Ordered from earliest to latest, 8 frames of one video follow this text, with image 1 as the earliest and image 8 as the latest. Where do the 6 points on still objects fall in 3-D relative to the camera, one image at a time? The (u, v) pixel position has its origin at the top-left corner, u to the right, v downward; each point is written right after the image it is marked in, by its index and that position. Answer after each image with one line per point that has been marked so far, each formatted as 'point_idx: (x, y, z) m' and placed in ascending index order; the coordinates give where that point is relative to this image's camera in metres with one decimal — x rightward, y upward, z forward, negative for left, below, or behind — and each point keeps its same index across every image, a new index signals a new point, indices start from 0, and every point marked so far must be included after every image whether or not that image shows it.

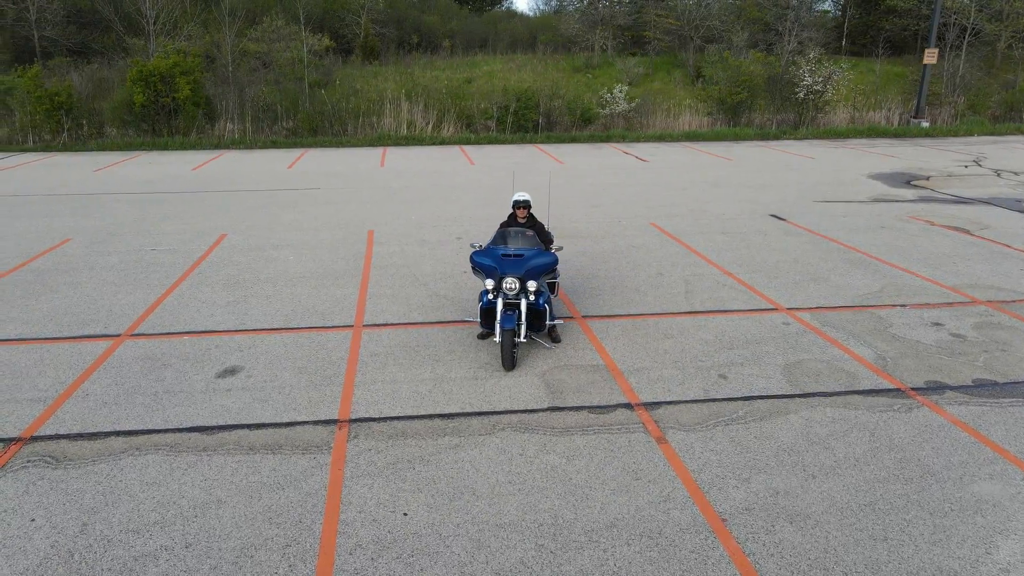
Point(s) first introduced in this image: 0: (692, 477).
0: (+1.1, -1.1, +4.5) m
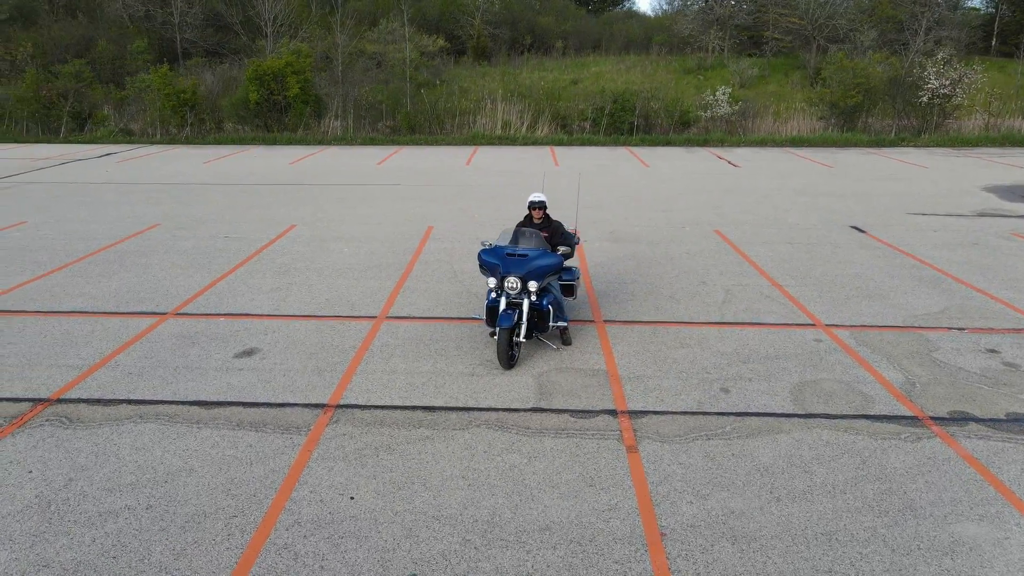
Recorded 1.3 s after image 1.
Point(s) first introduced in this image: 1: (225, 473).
0: (+0.8, -1.2, +4.4) m
1: (-1.8, -1.1, +4.5) m
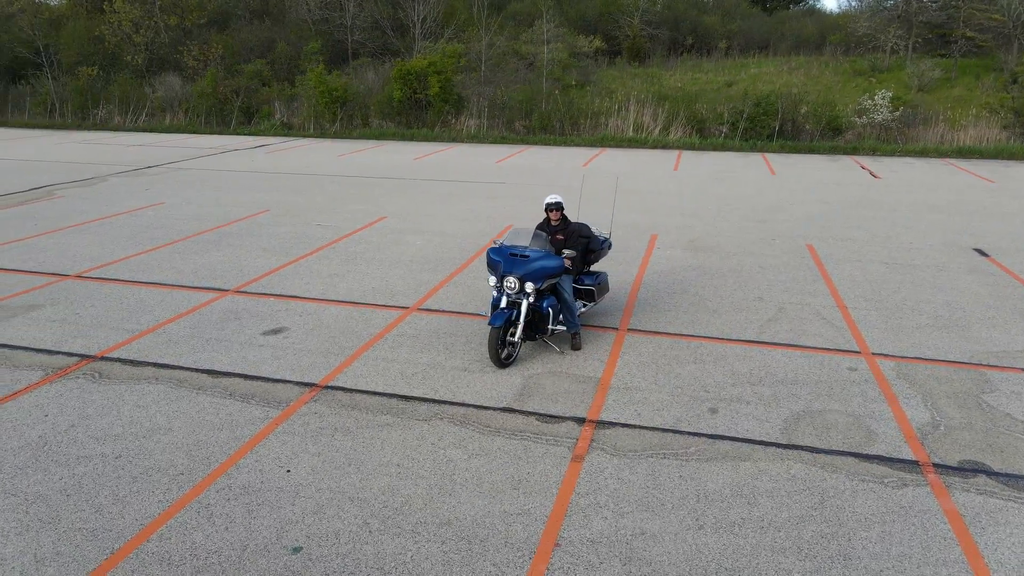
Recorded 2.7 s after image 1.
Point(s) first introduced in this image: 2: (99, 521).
0: (+0.3, -1.2, +4.3) m
1: (-2.2, -1.0, +4.9) m
2: (-2.2, -1.3, +4.0) m
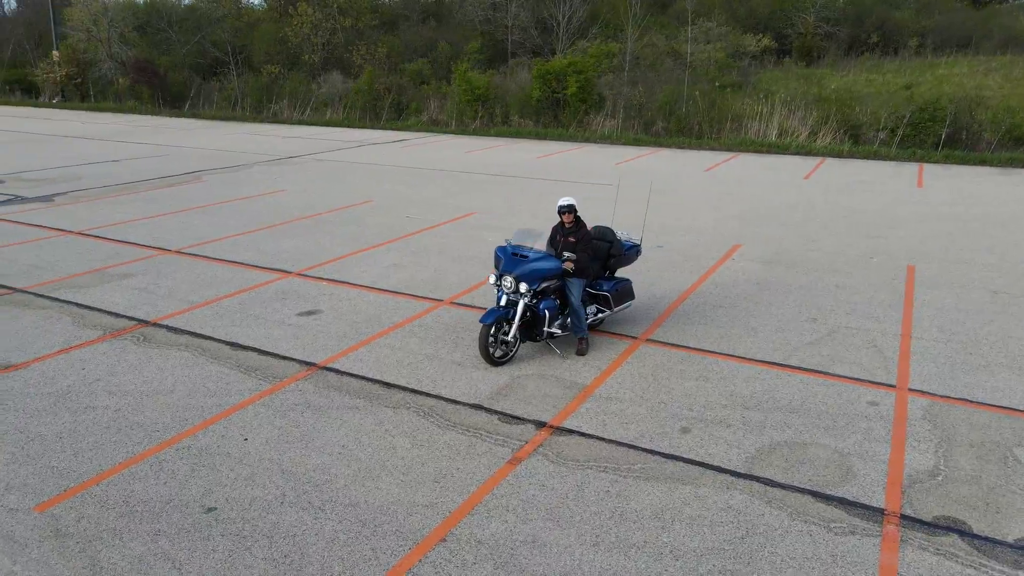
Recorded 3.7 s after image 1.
0: (-0.2, -1.2, +4.3) m
1: (-2.4, -0.8, +5.5) m
2: (-2.7, -1.1, +4.6) m
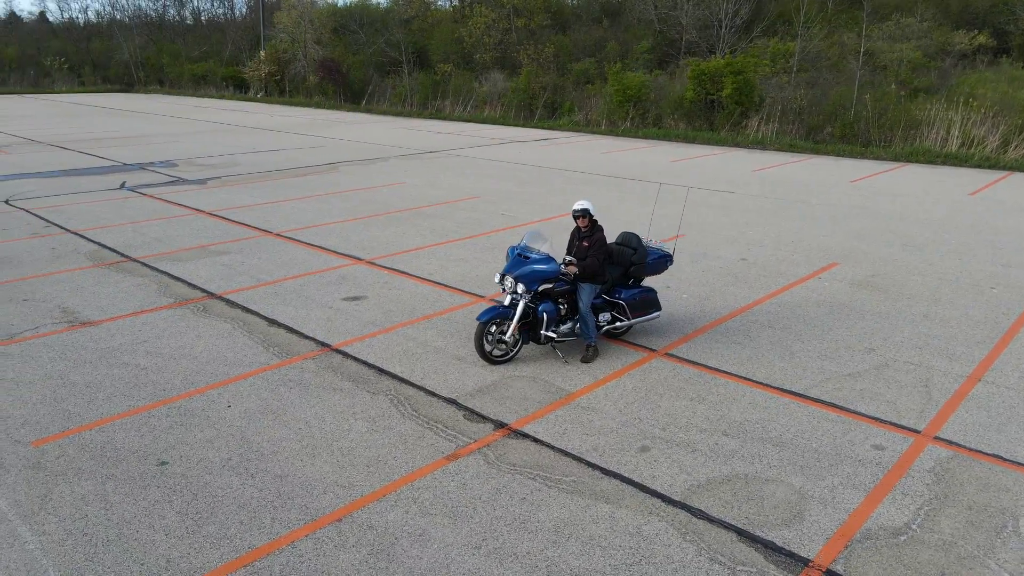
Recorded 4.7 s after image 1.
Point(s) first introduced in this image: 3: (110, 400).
0: (-0.7, -1.2, +4.5) m
1: (-2.6, -0.6, +6.1) m
2: (-3.1, -0.9, +5.3) m
3: (-3.0, -0.8, +5.4) m
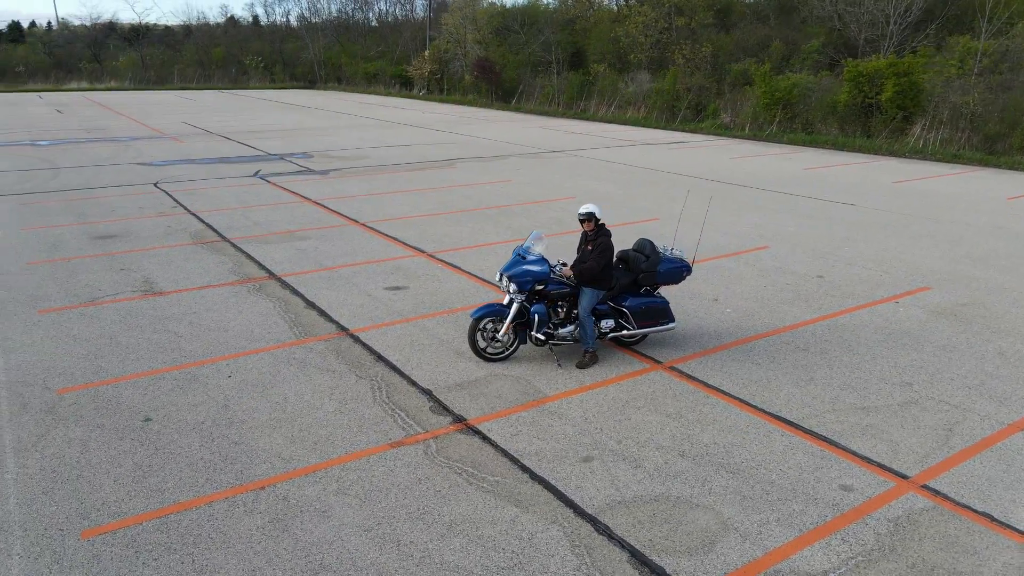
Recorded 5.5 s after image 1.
0: (-1.1, -1.1, +4.7) m
1: (-2.6, -0.5, +6.7) m
2: (-3.3, -0.6, +6.1) m
3: (-3.1, -0.6, +6.2) m
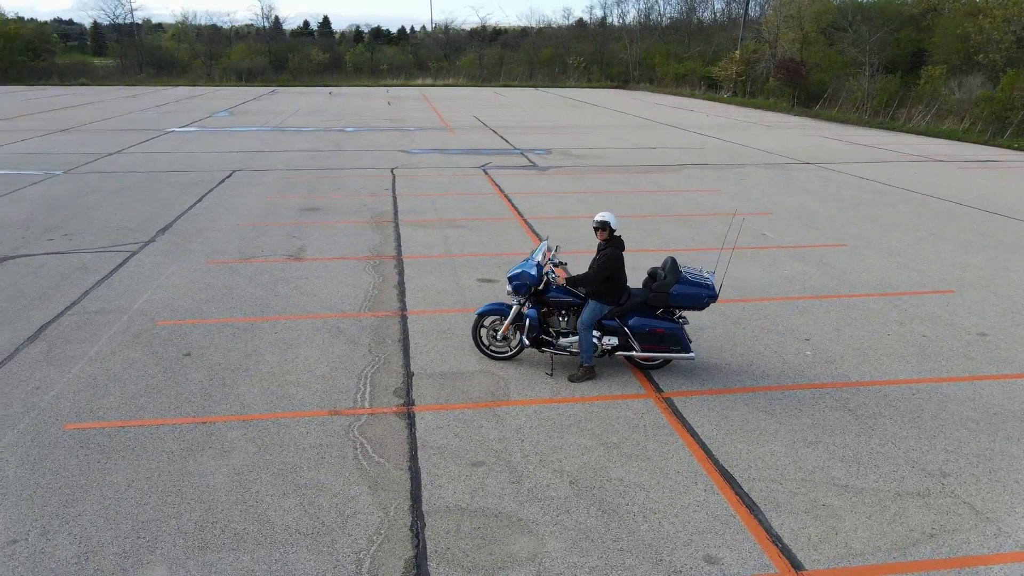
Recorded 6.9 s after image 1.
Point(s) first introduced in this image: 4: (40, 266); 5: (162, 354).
0: (-1.8, -1.0, +5.4) m
1: (-2.2, -0.2, +7.9) m
2: (-3.1, -0.2, +7.5) m
3: (-2.9, -0.2, +7.6) m
4: (-5.6, +0.3, +8.8) m
5: (-3.1, -0.6, +6.4) m
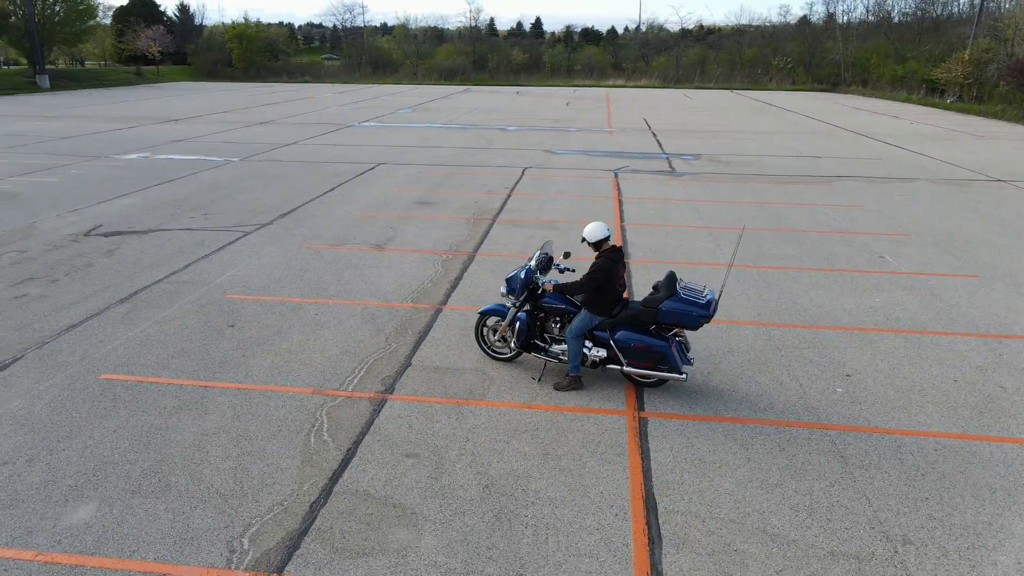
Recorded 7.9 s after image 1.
0: (-2.0, -0.8, +6.0) m
1: (-1.7, 0.0, +8.4) m
2: (-2.7, 0.0, +8.4) m
3: (-2.5, 0.0, +8.3) m
4: (-4.8, +0.7, +10.2) m
5: (-3.0, -0.4, +7.3) m
